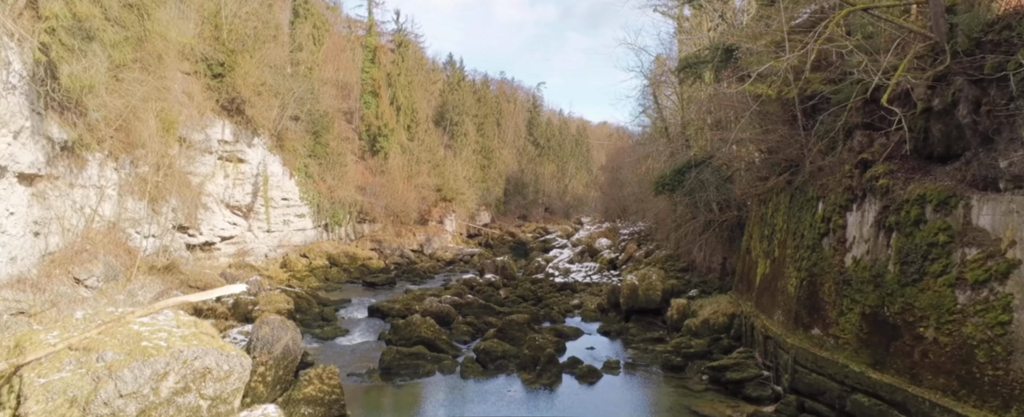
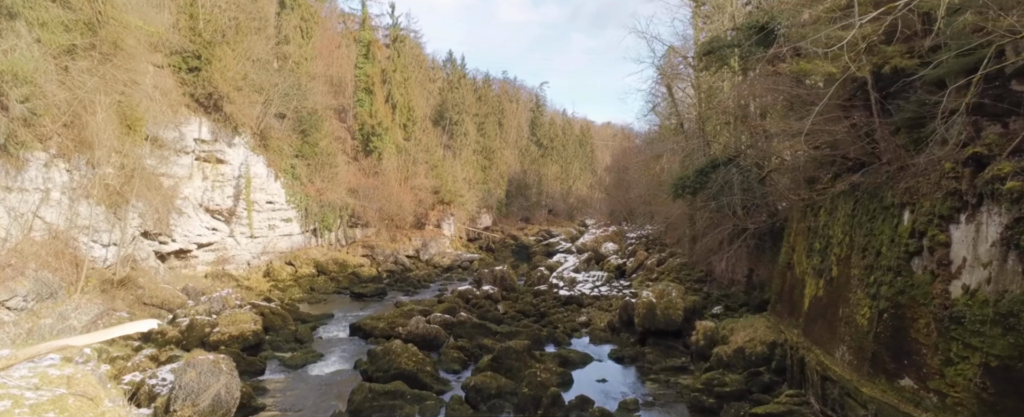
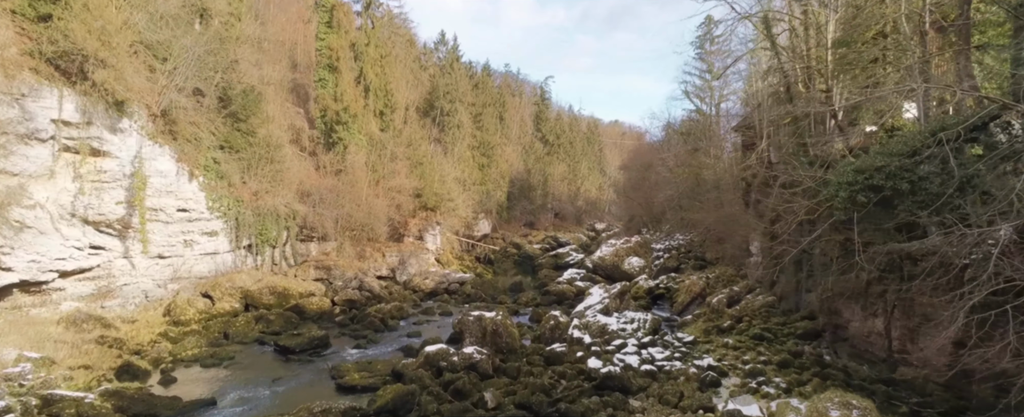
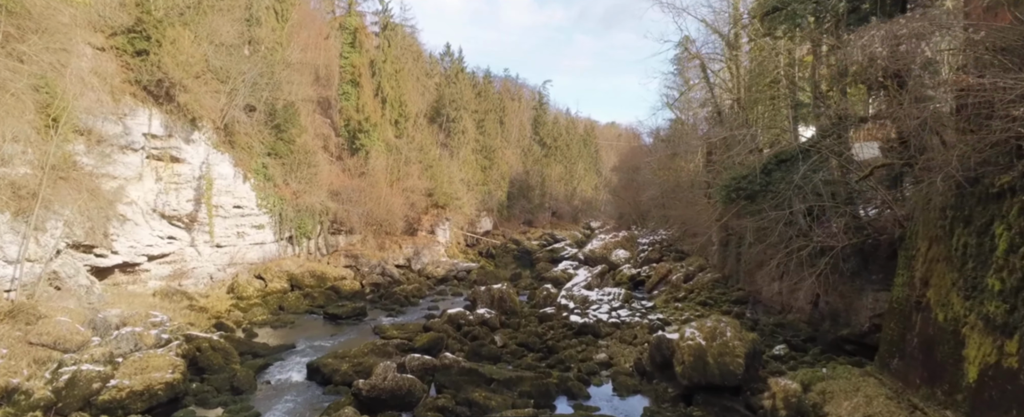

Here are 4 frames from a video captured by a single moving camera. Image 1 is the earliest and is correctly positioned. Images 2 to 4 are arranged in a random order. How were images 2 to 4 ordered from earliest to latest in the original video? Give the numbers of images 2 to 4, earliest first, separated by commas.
2, 4, 3
